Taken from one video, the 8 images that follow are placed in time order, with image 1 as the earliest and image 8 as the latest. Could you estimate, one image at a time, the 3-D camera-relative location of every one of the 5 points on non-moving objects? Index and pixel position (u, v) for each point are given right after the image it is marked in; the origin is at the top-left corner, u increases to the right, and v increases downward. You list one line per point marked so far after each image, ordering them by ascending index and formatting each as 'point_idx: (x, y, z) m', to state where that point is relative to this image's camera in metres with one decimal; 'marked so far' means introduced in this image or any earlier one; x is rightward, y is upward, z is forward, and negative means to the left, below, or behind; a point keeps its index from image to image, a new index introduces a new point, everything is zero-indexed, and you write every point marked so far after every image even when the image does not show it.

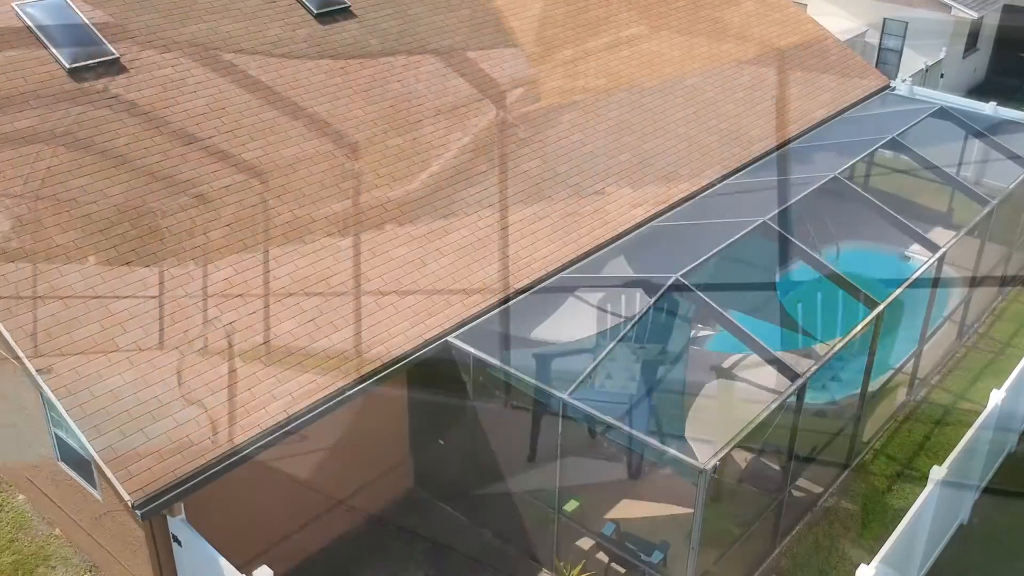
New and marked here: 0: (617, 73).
0: (+1.6, +3.2, +14.7) m
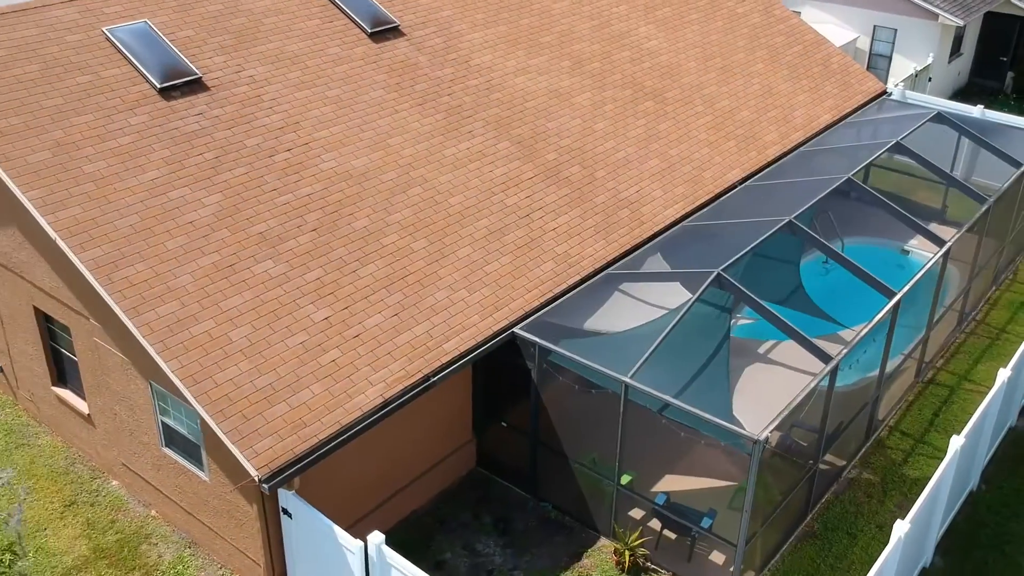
0: (+2.1, +3.3, +15.9) m
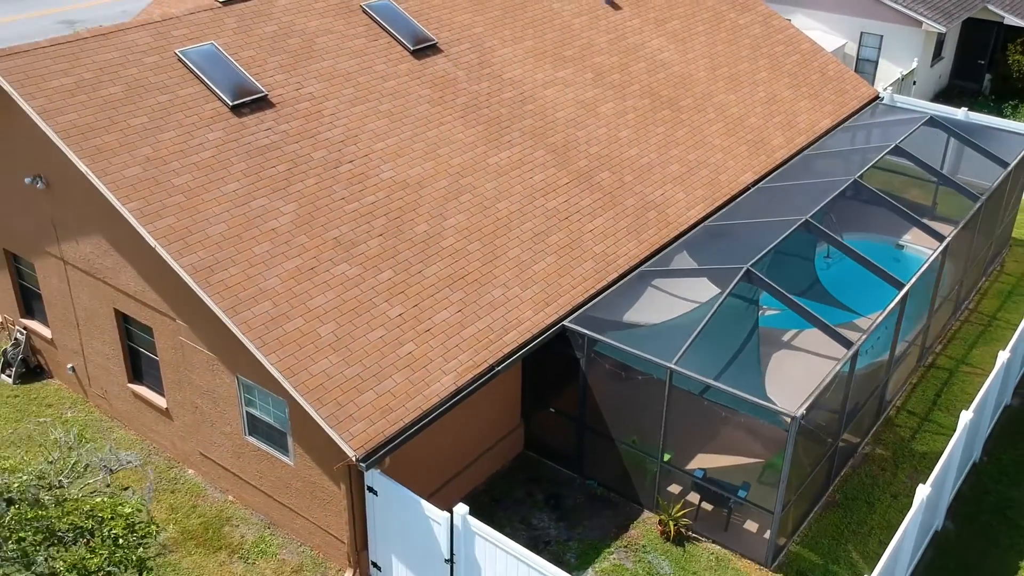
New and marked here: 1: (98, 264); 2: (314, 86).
0: (+2.6, +3.4, +17.0) m
1: (-5.2, +0.3, +12.4) m
2: (-2.7, +2.7, +13.4) m
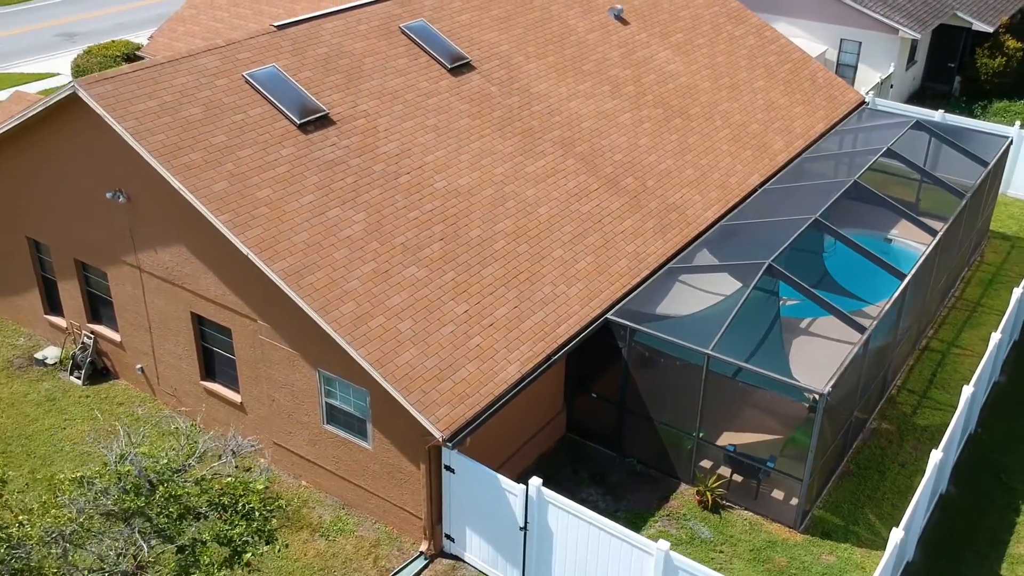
0: (+3.0, +3.5, +18.4) m
1: (-4.6, +0.2, +13.5) m
2: (-2.1, +2.7, +14.6) m
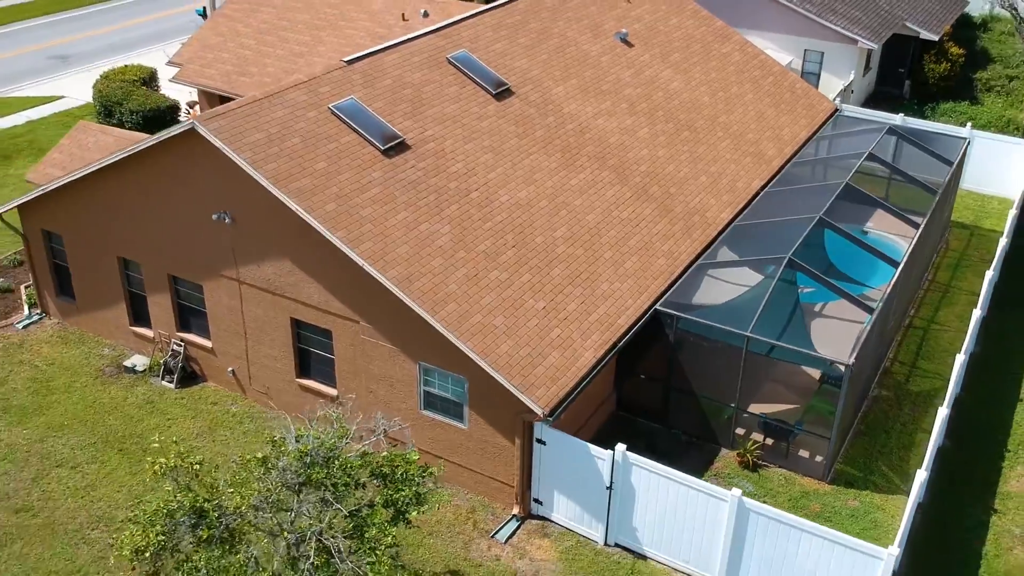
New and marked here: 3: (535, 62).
0: (+3.5, +3.6, +20.7) m
1: (-3.6, +0.1, +15.3) m
2: (-1.3, +2.7, +16.6) m
3: (+0.5, +4.5, +19.6) m
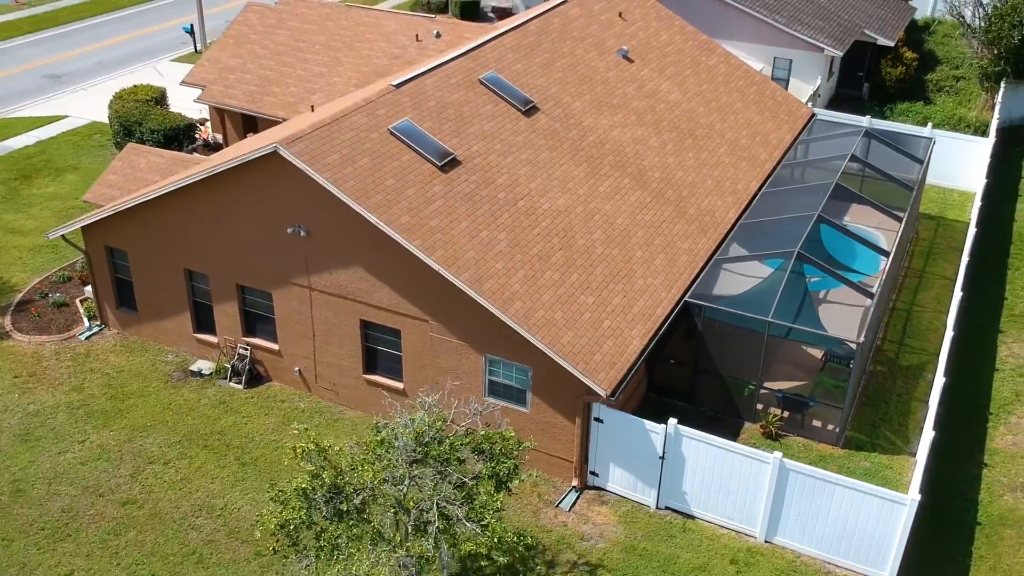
0: (+3.9, +3.8, +22.7) m
1: (-2.8, 0.0, +17.0) m
2: (-0.7, +2.7, +18.3) m
3: (+0.9, +4.5, +21.5) m
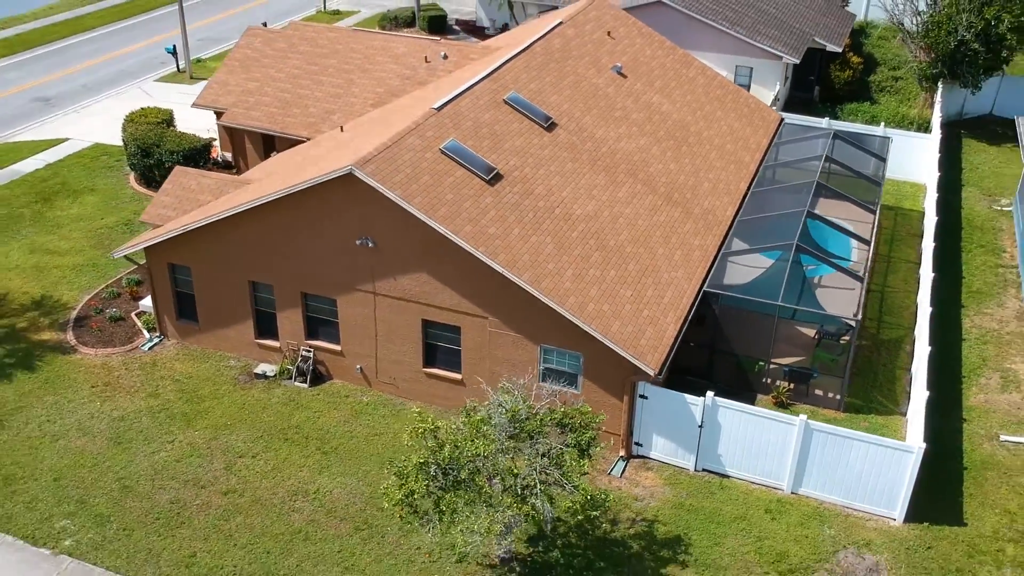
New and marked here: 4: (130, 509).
0: (+4.2, +4.0, +25.3) m
1: (-1.9, -0.1, +19.1) m
2: (0.0, +2.7, +20.6) m
3: (+1.2, +4.6, +23.9) m
4: (-6.8, -3.9, +17.5) m
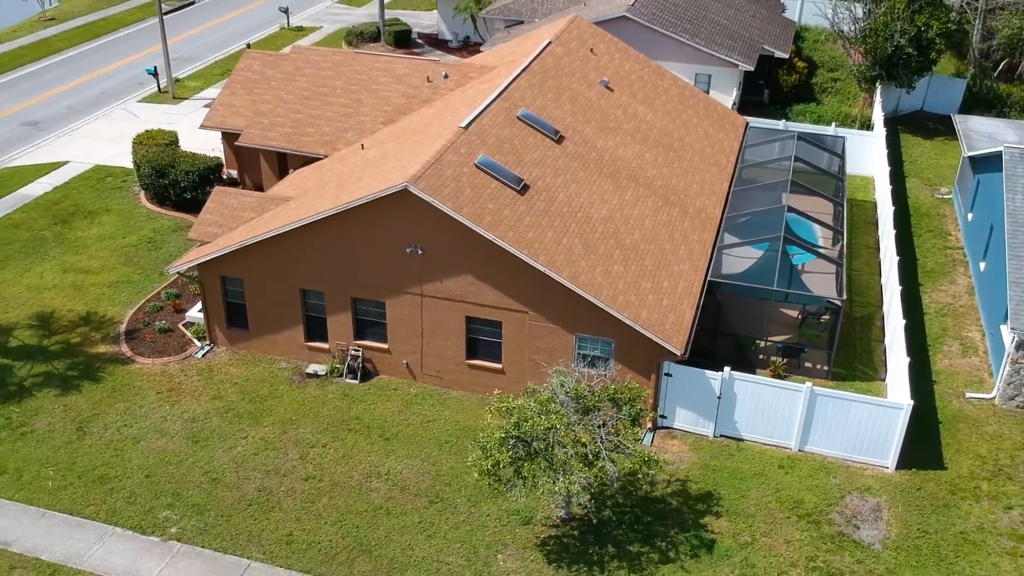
0: (+4.2, +4.2, +28.1) m
1: (-1.1, -0.1, +21.4) m
2: (+0.5, +2.7, +23.1) m
3: (+1.4, +4.7, +26.4) m
4: (-5.7, -4.2, +19.5) m
